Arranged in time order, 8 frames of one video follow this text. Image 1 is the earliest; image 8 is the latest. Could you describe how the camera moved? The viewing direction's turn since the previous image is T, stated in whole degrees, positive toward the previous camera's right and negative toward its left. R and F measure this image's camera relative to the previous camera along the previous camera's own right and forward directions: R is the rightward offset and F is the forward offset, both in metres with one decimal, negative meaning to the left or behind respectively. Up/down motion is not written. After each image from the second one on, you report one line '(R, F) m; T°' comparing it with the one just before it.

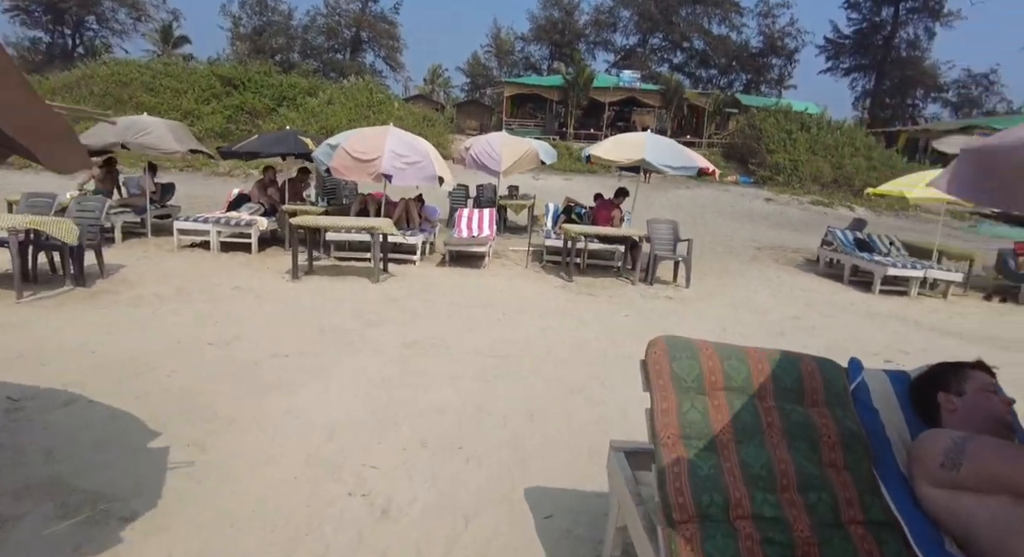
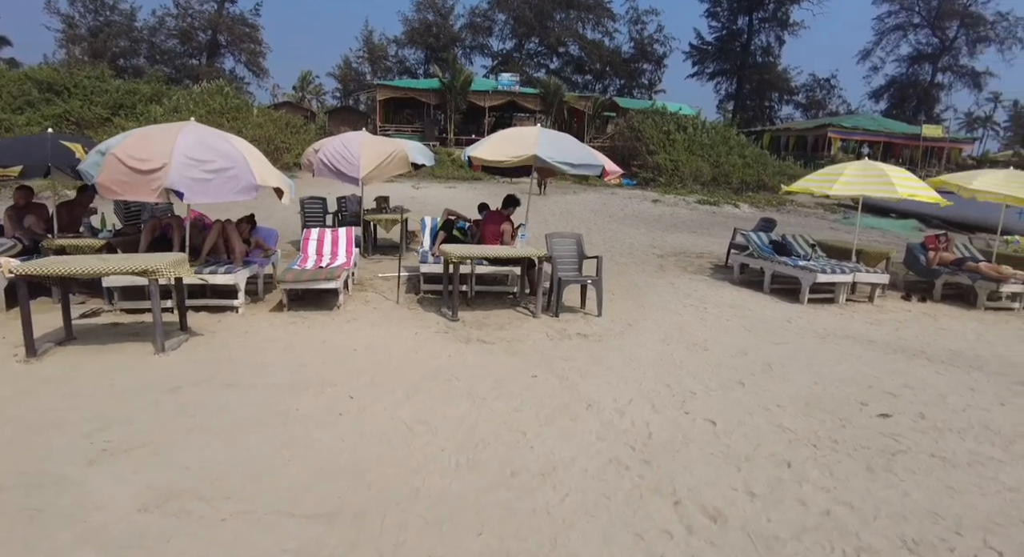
(+0.3, +2.2) m; +10°
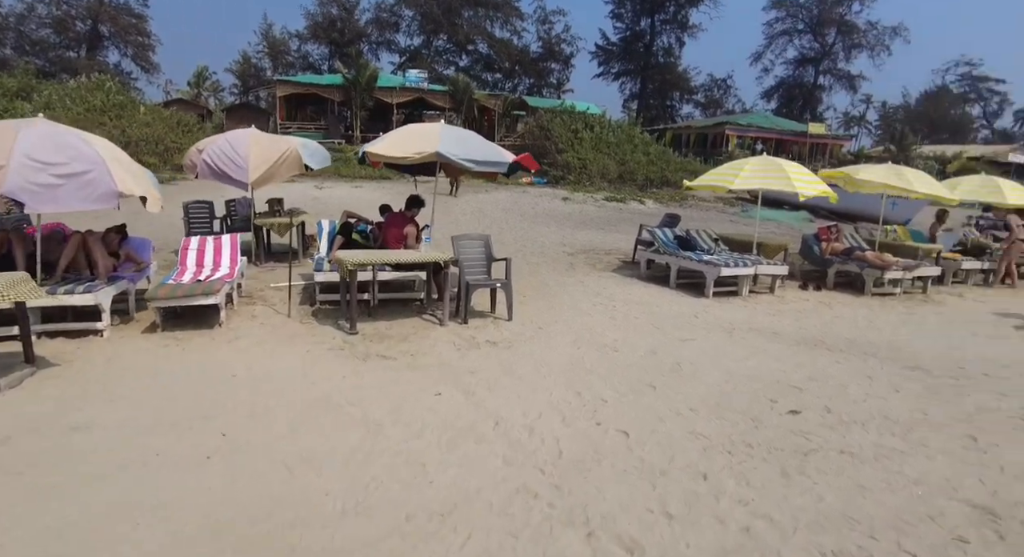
(+0.2, +0.4) m; +8°
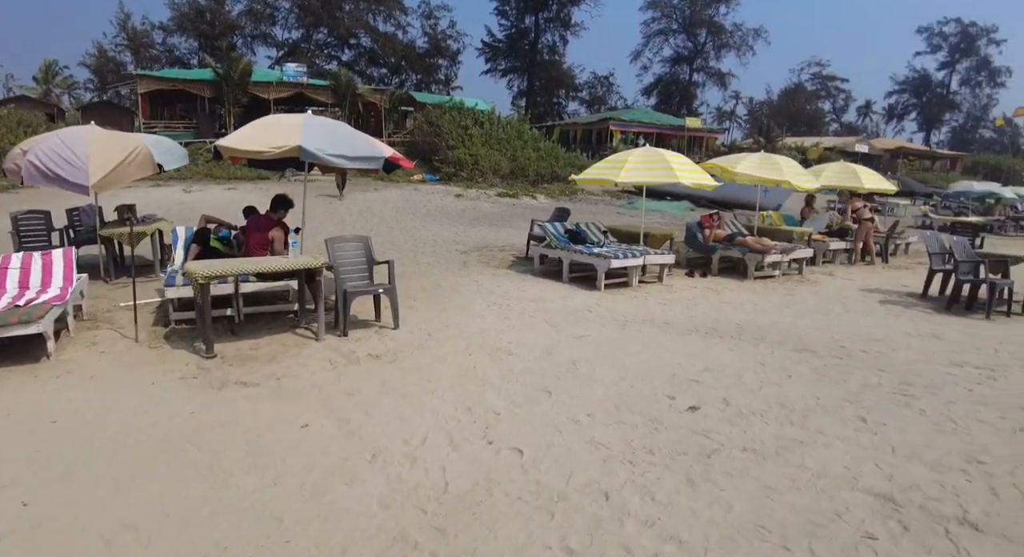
(+0.2, +0.5) m; +10°
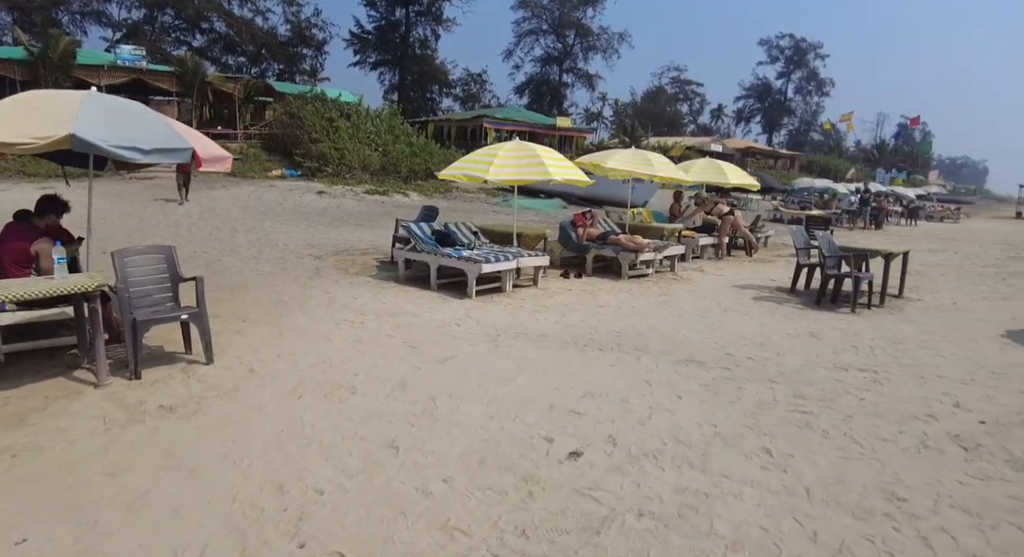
(+0.3, +1.0) m; +11°
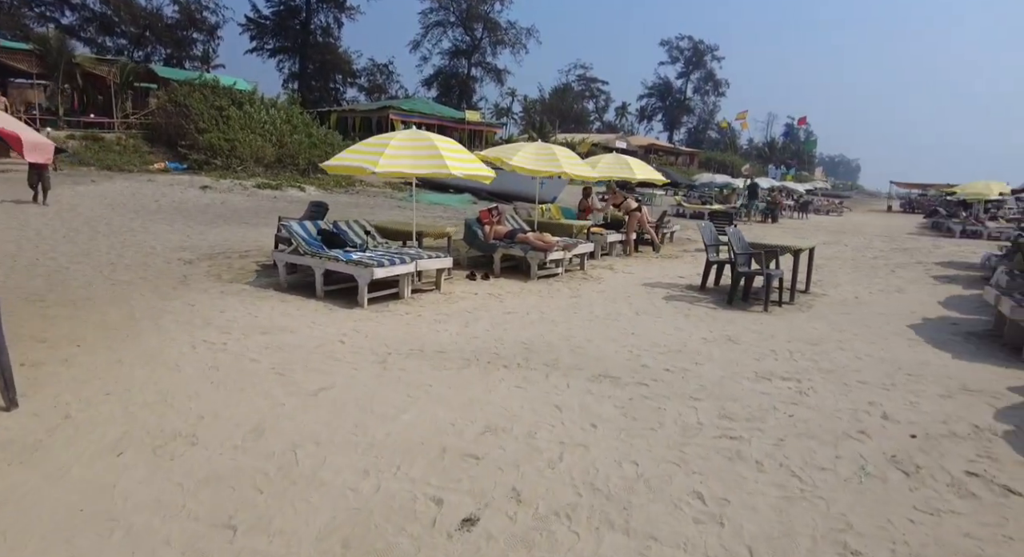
(+0.2, +0.7) m; +8°
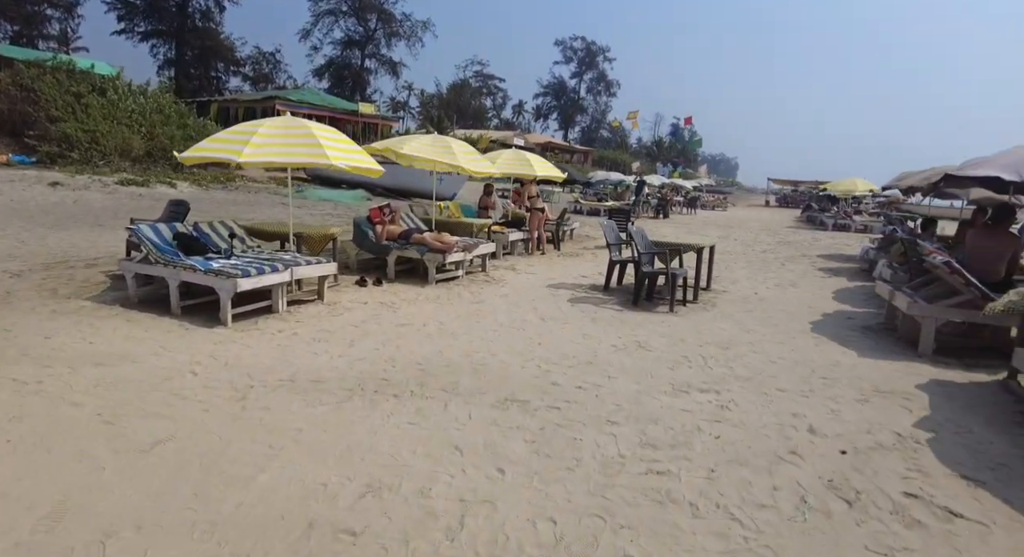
(+0.1, +0.7) m; +9°
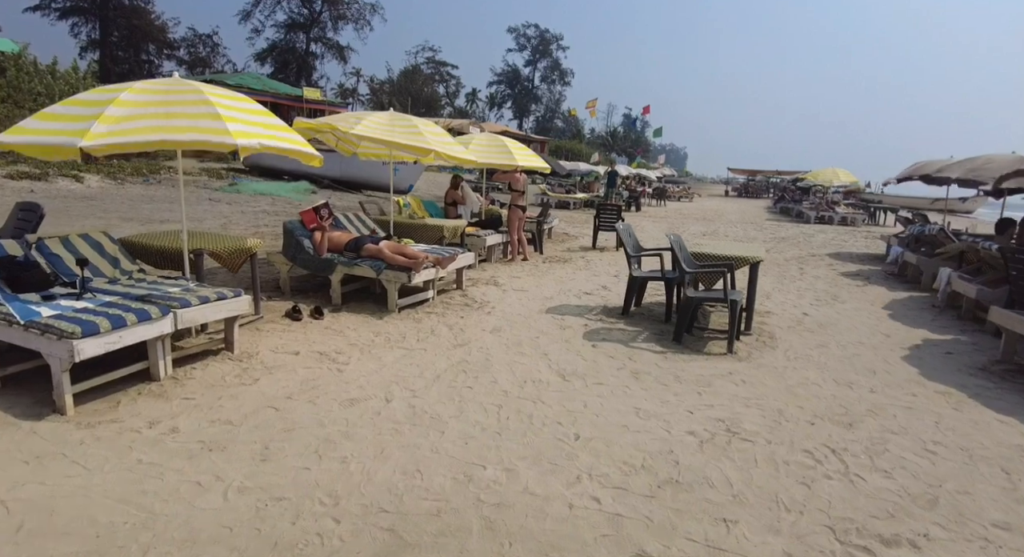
(-0.4, +2.1) m; +4°
